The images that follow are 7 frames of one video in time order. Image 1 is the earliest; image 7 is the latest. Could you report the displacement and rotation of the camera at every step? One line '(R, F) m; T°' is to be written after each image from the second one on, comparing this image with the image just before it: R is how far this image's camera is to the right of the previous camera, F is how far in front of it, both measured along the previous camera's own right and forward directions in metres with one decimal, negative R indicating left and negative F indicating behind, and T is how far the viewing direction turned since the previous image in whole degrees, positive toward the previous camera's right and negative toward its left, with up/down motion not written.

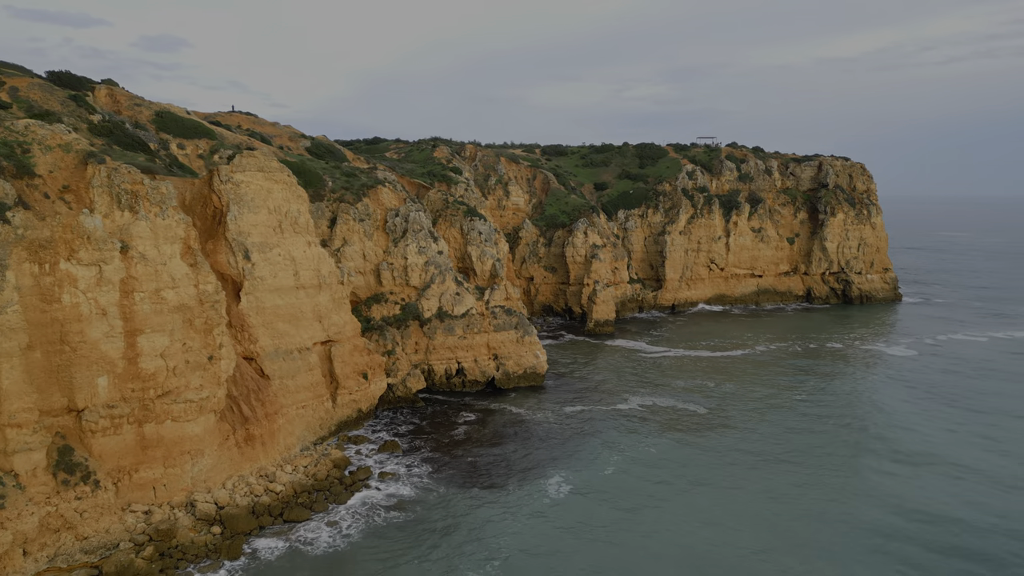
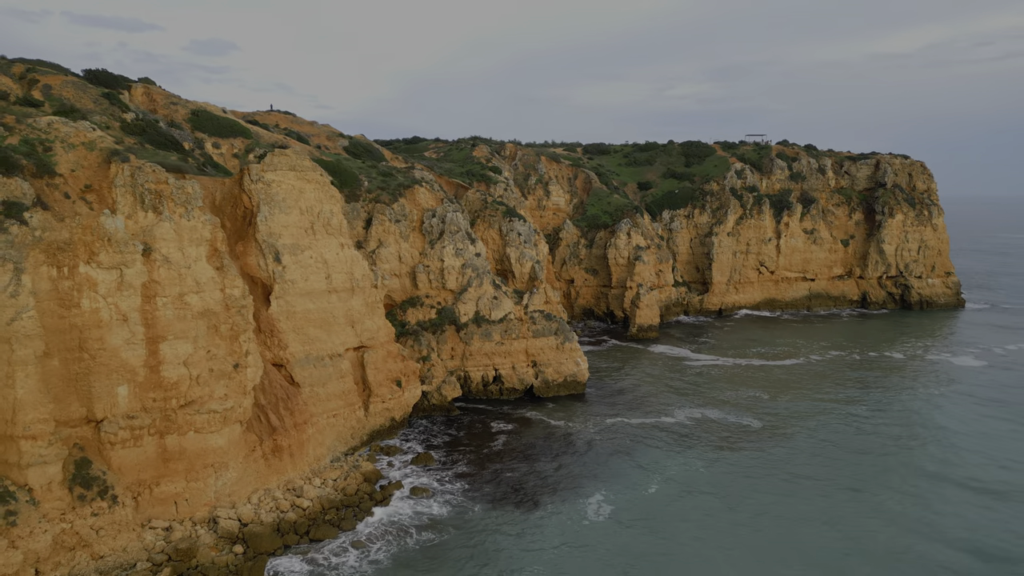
(-0.1, +1.4) m; -3°
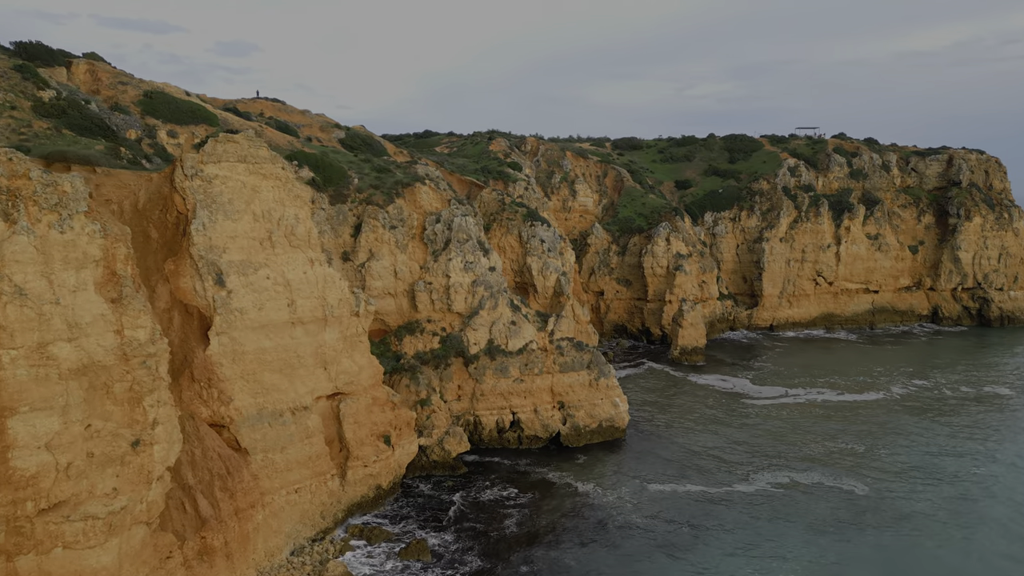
(-0.1, +6.4) m; -2°
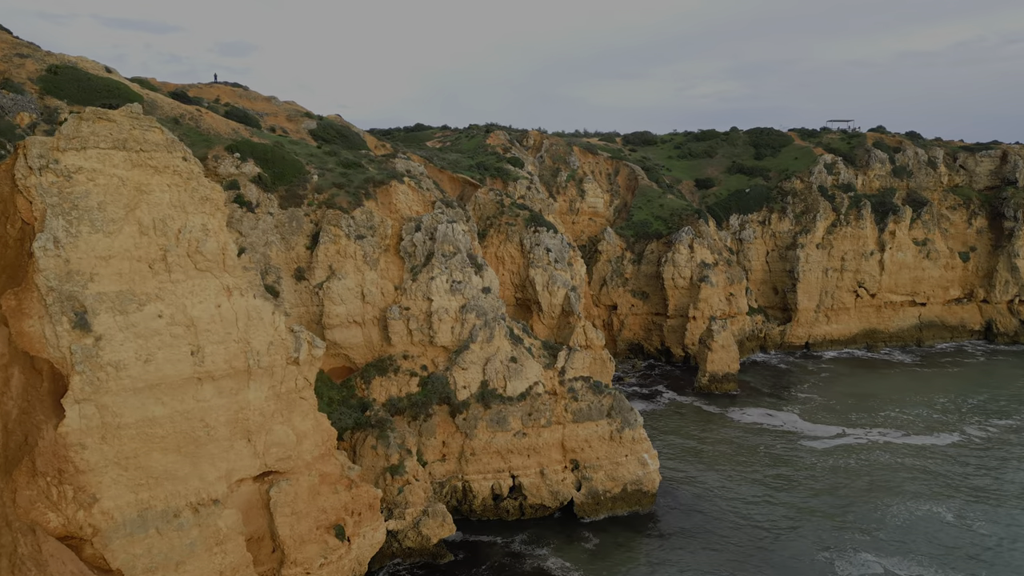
(0.0, +5.6) m; 0°
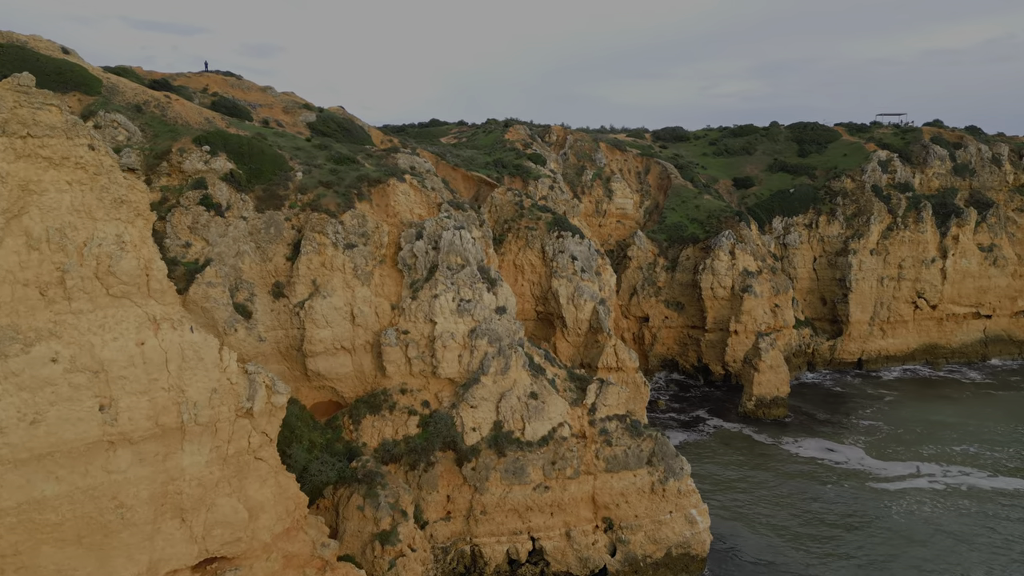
(0.0, +3.5) m; -2°
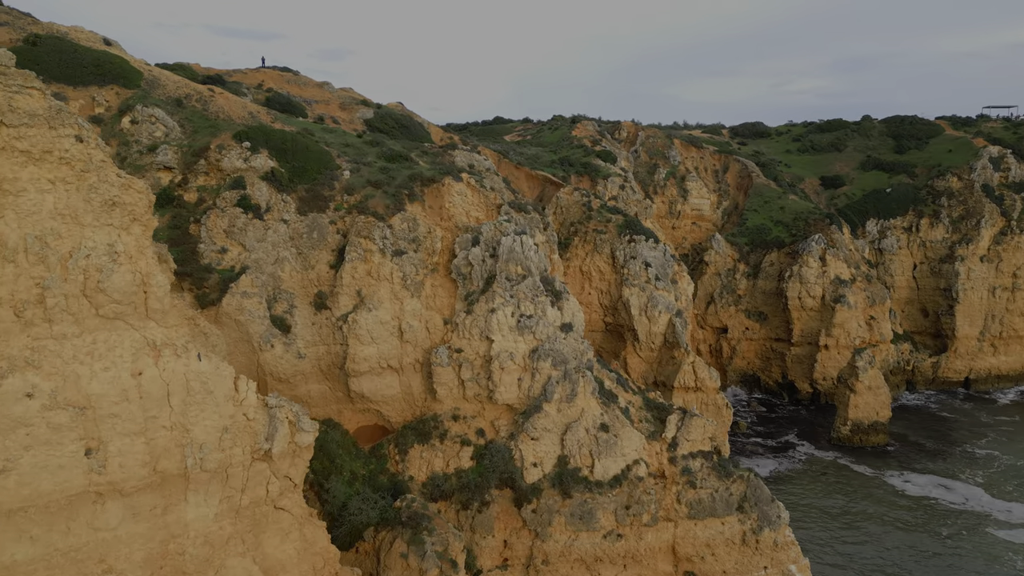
(-0.1, +2.1) m; -5°
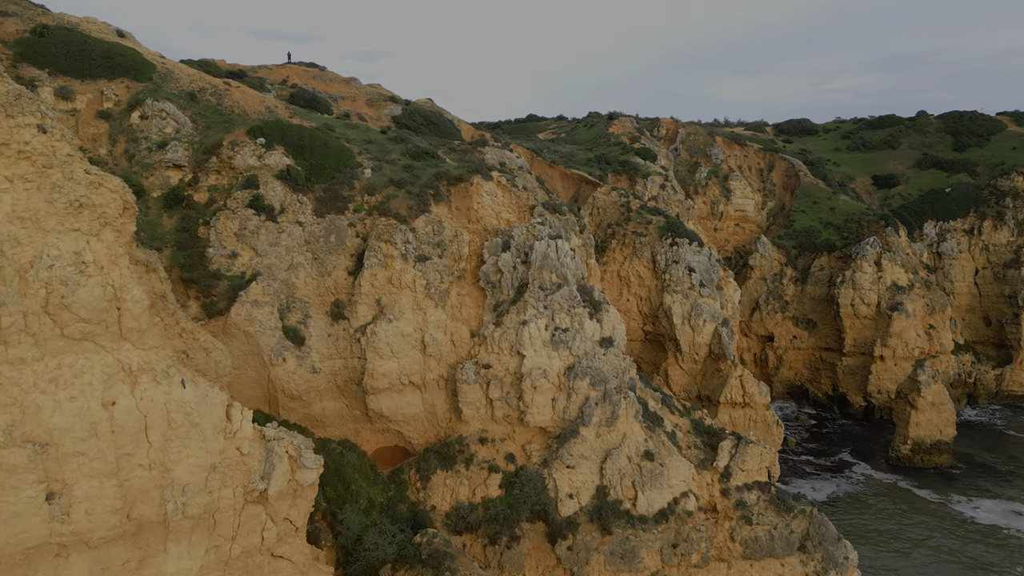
(0.0, +1.4) m; -3°
